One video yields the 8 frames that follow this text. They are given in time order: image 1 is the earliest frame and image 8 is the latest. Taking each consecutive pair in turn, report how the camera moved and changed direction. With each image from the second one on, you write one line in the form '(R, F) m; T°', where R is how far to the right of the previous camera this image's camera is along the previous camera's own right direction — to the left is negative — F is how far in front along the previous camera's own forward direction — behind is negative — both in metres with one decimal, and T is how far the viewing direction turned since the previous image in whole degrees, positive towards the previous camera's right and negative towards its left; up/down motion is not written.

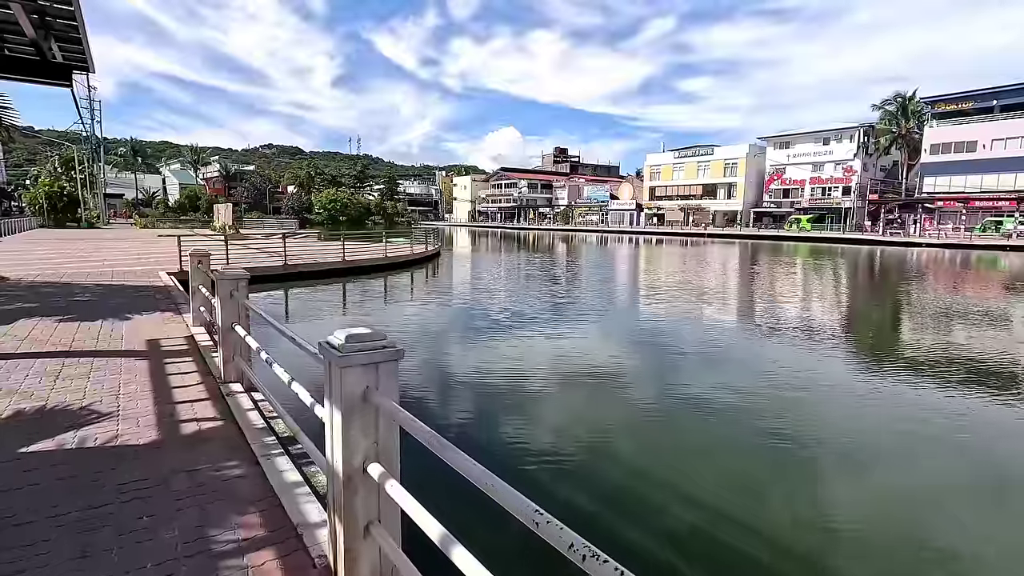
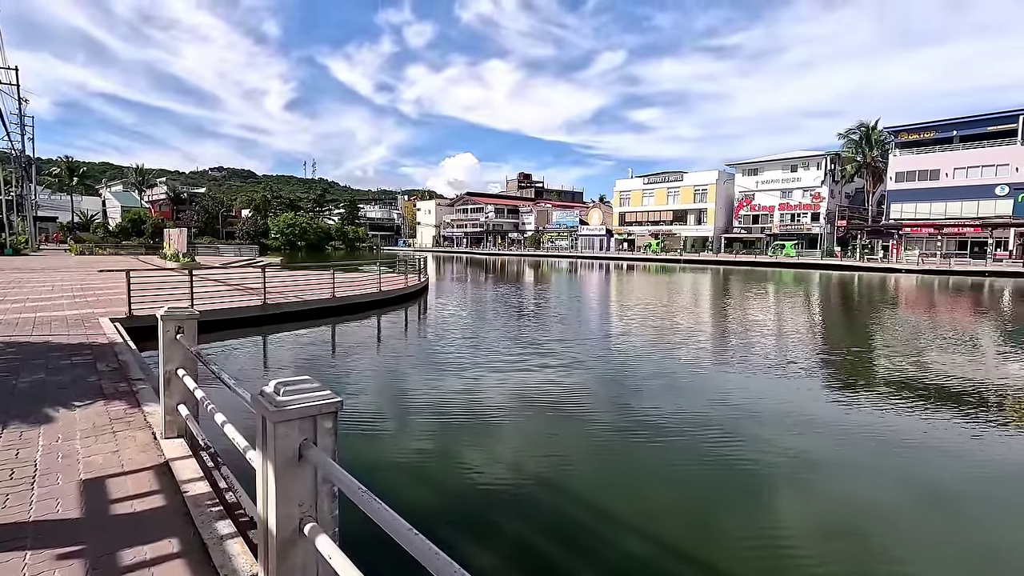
(-1.3, +2.0) m; +4°
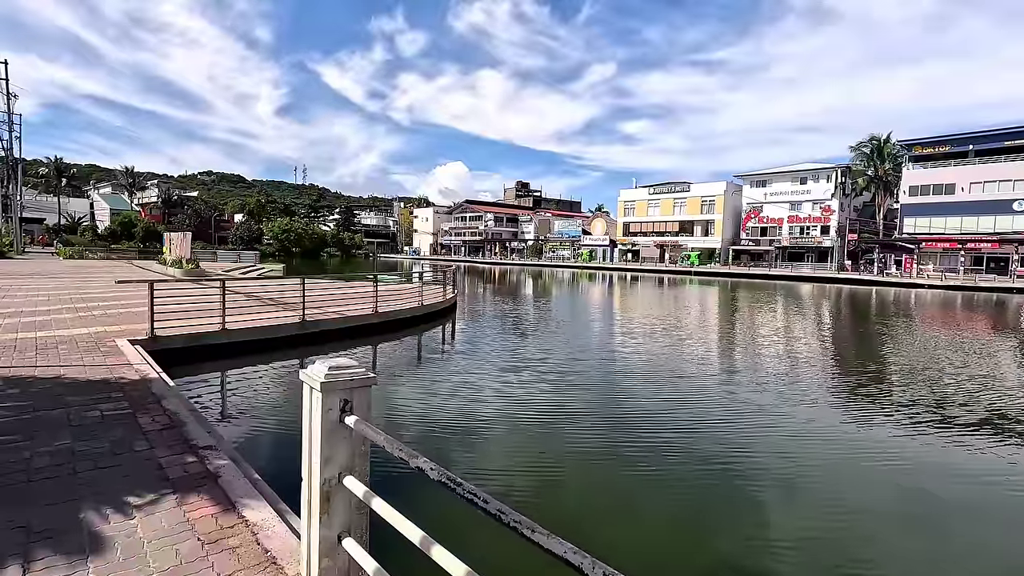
(-1.3, +1.3) m; +1°
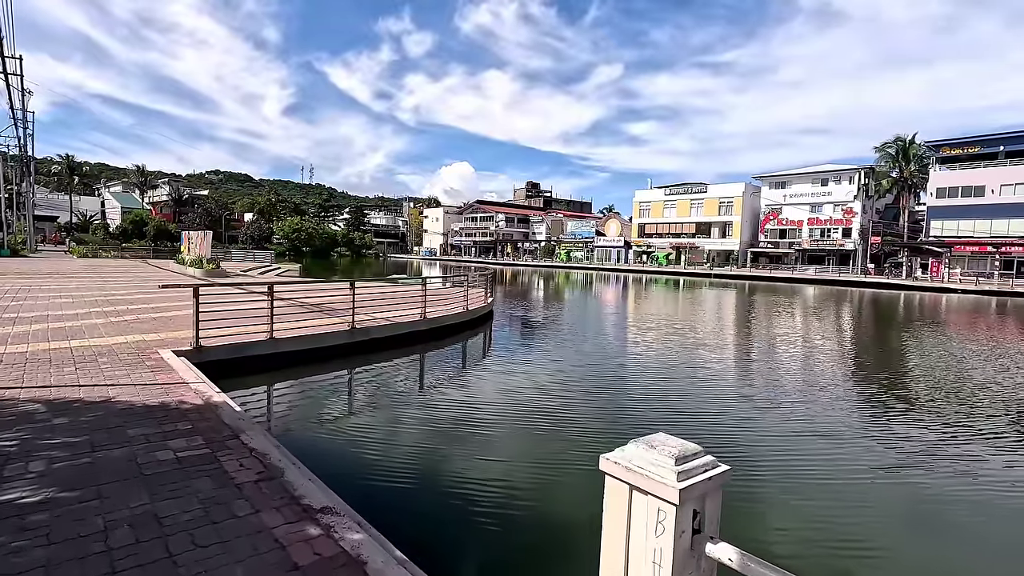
(-0.8, +0.7) m; -1°
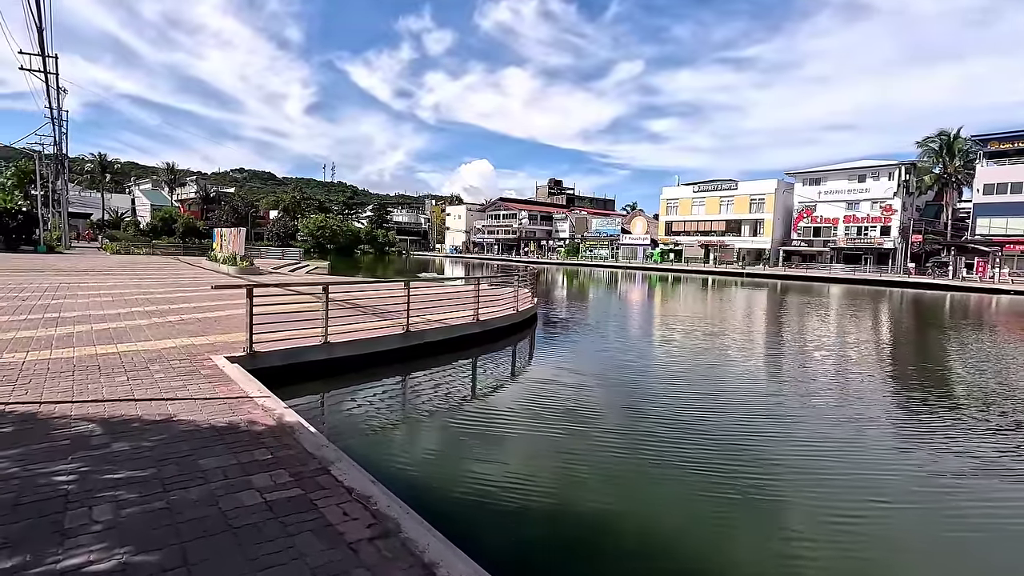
(-0.6, +0.5) m; -2°
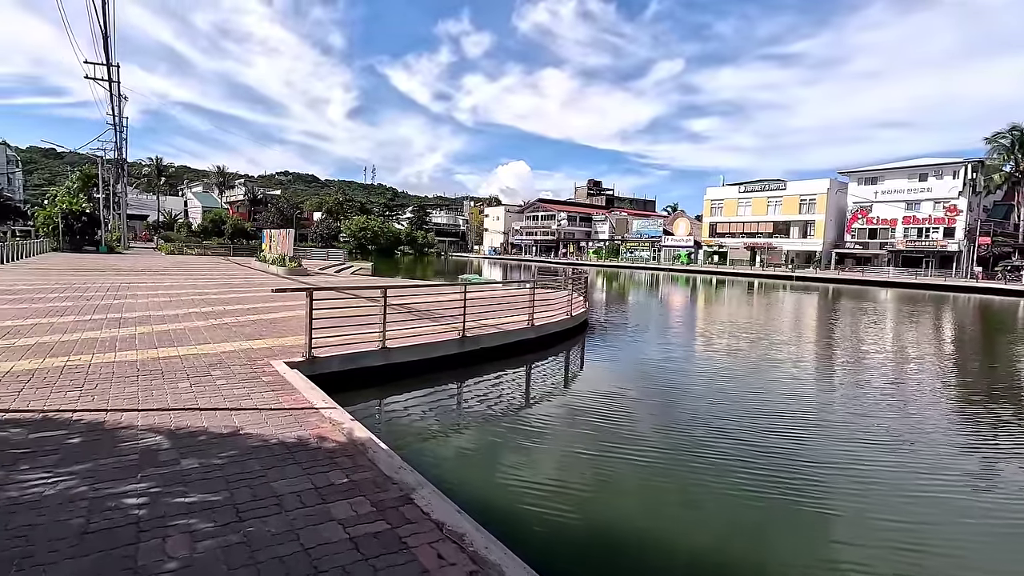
(-0.3, +0.3) m; -4°
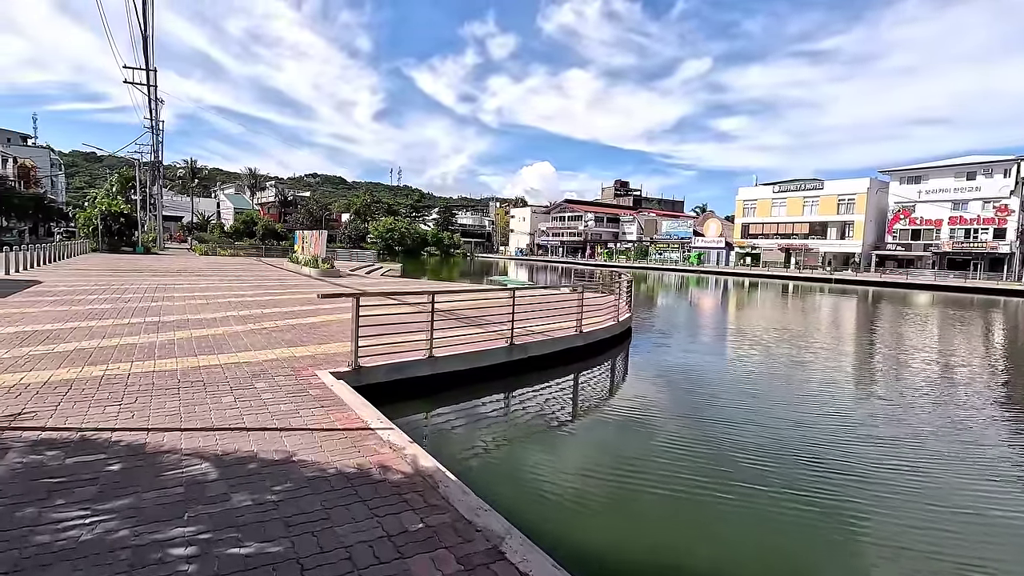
(-0.3, +0.4) m; -2°
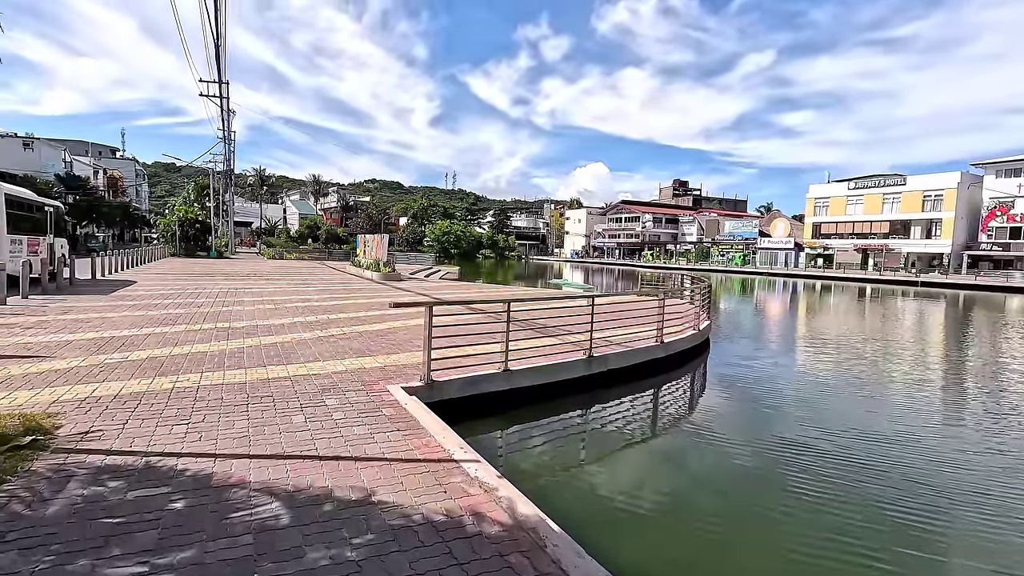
(-0.3, +0.4) m; -5°
